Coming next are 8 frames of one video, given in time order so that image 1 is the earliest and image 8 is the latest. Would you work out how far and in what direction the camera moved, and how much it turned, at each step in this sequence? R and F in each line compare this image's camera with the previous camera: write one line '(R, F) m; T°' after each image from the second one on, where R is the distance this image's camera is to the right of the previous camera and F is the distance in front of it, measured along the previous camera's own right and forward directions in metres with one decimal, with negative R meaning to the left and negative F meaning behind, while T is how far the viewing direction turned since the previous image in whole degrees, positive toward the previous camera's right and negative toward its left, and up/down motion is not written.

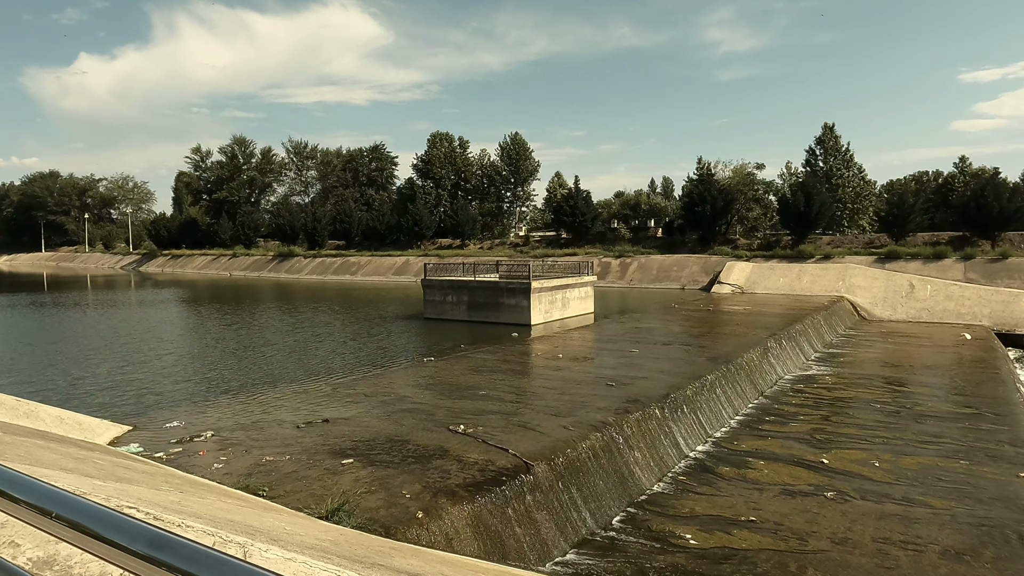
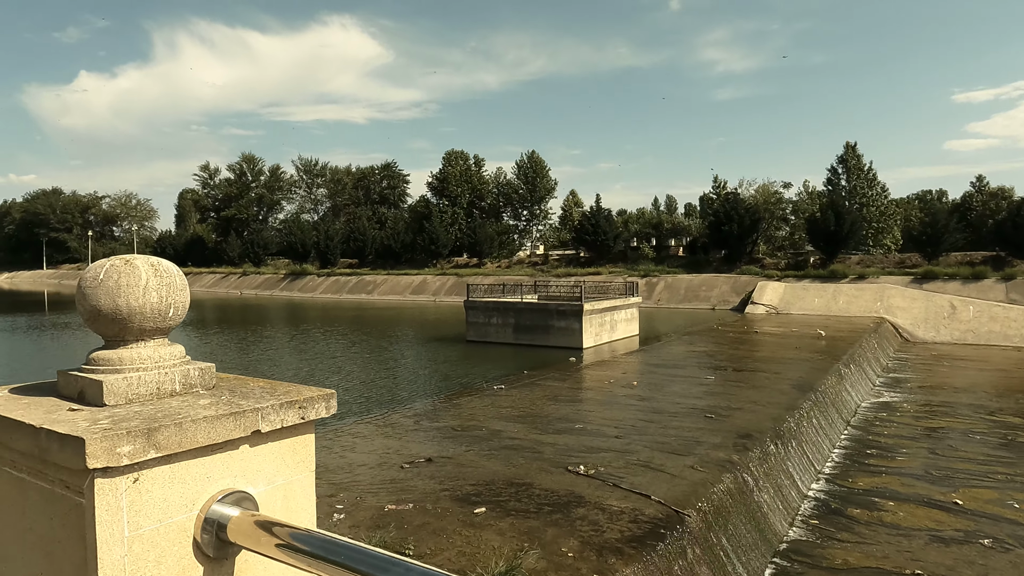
(-1.9, +0.8) m; 0°
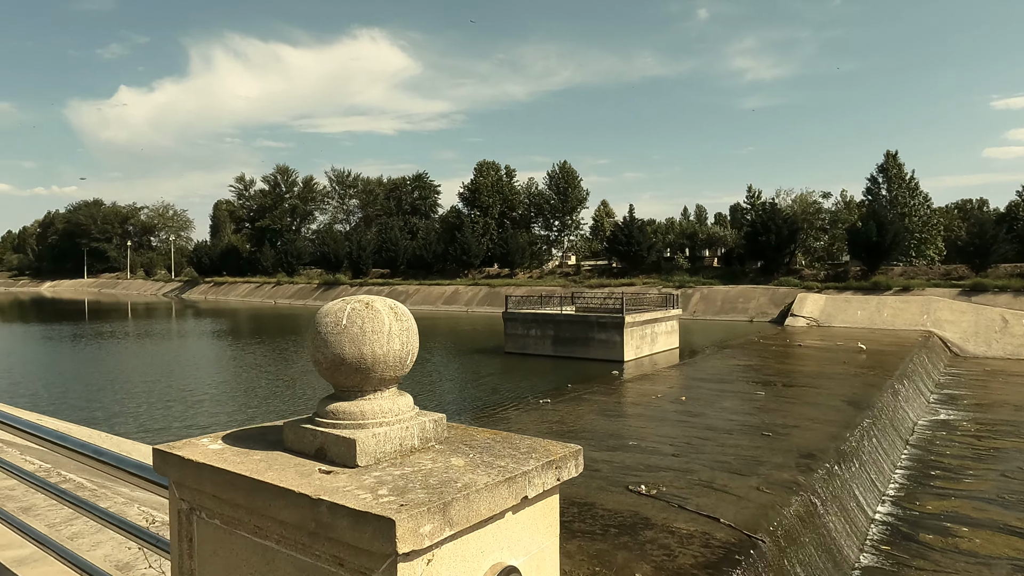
(-0.5, +0.1) m; -2°
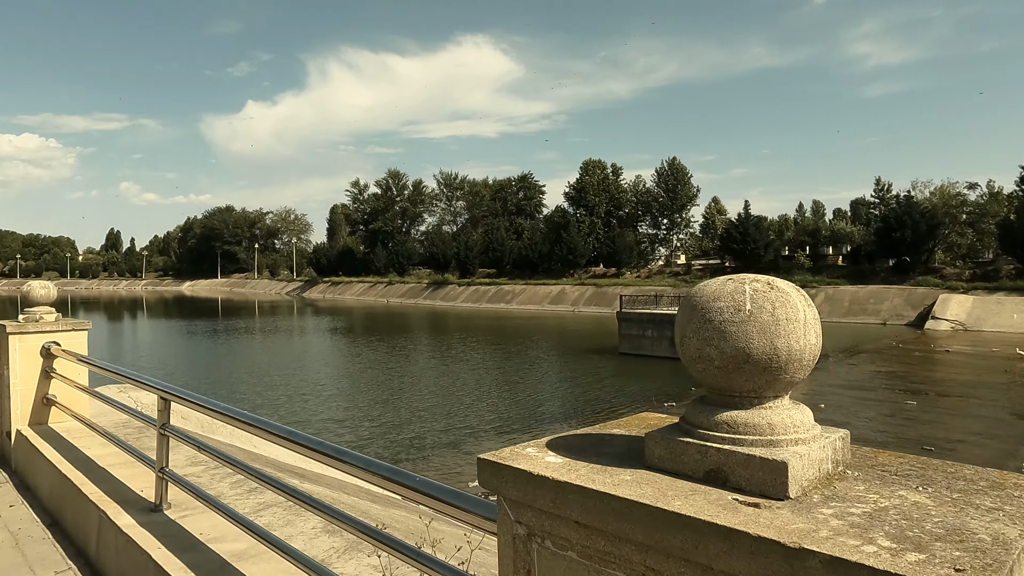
(-0.5, +0.2) m; -9°
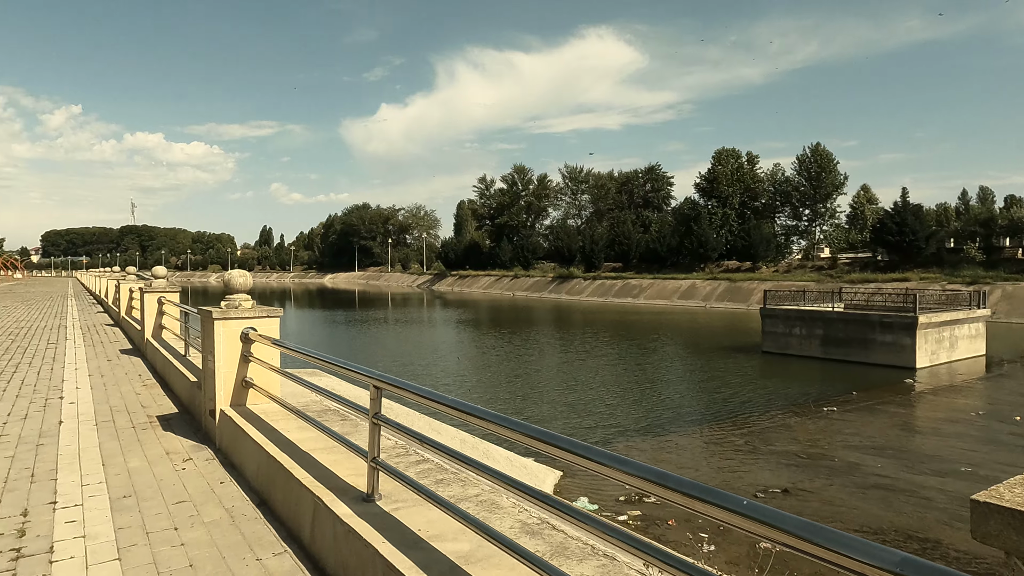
(-0.5, +0.2) m; -11°
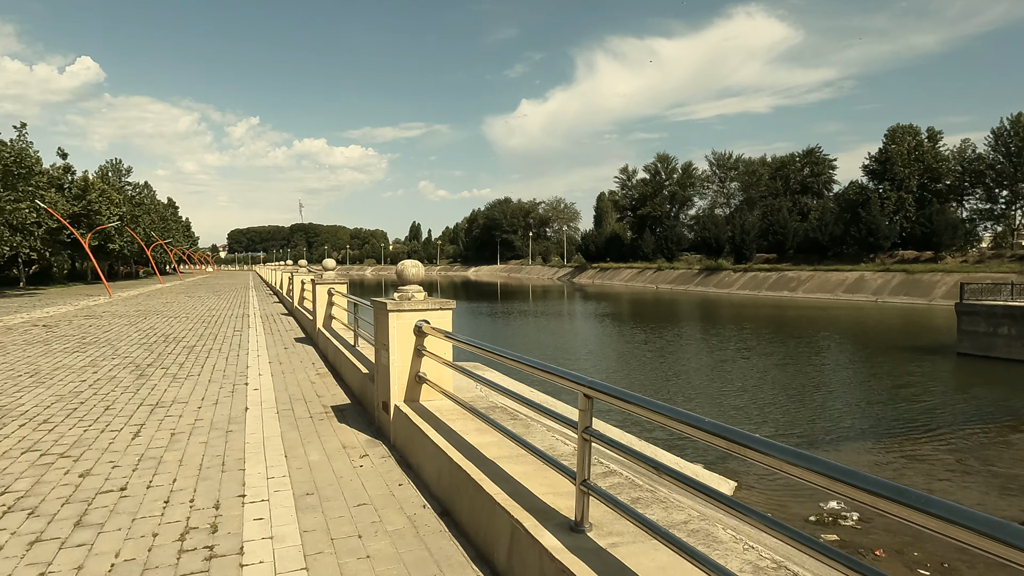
(-0.4, +0.5) m; -12°
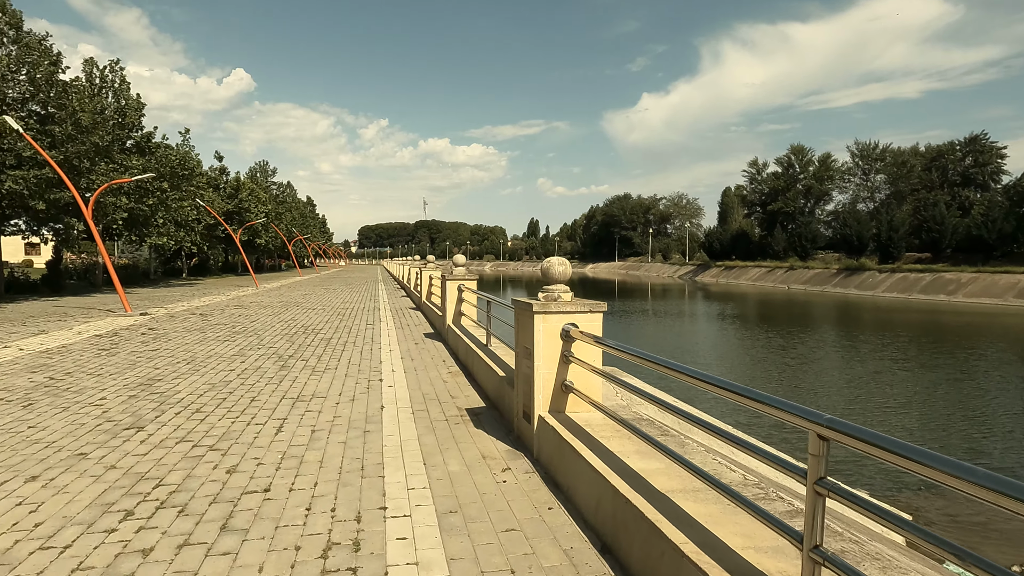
(-0.3, +0.4) m; -10°
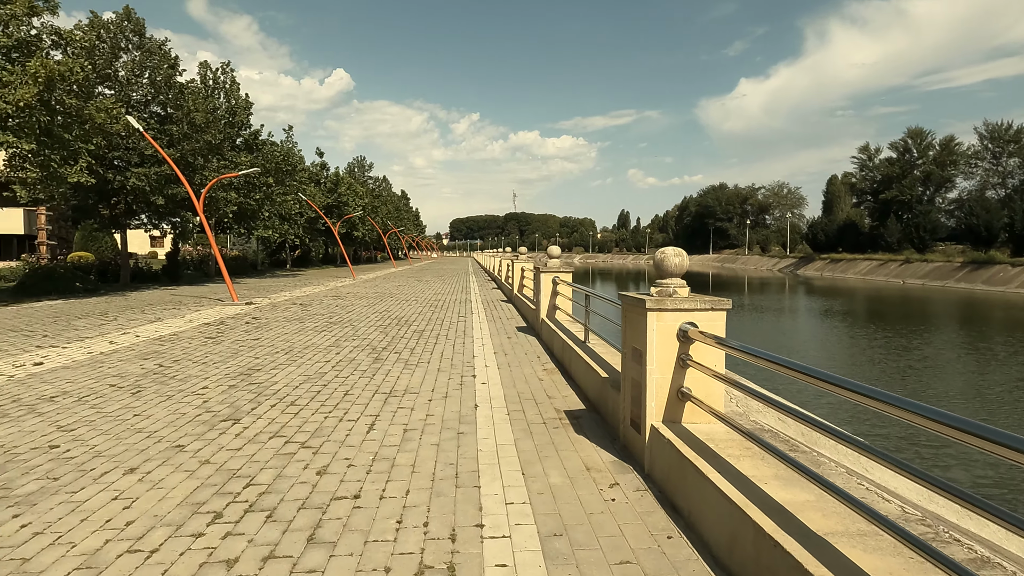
(-0.1, +0.4) m; -8°
